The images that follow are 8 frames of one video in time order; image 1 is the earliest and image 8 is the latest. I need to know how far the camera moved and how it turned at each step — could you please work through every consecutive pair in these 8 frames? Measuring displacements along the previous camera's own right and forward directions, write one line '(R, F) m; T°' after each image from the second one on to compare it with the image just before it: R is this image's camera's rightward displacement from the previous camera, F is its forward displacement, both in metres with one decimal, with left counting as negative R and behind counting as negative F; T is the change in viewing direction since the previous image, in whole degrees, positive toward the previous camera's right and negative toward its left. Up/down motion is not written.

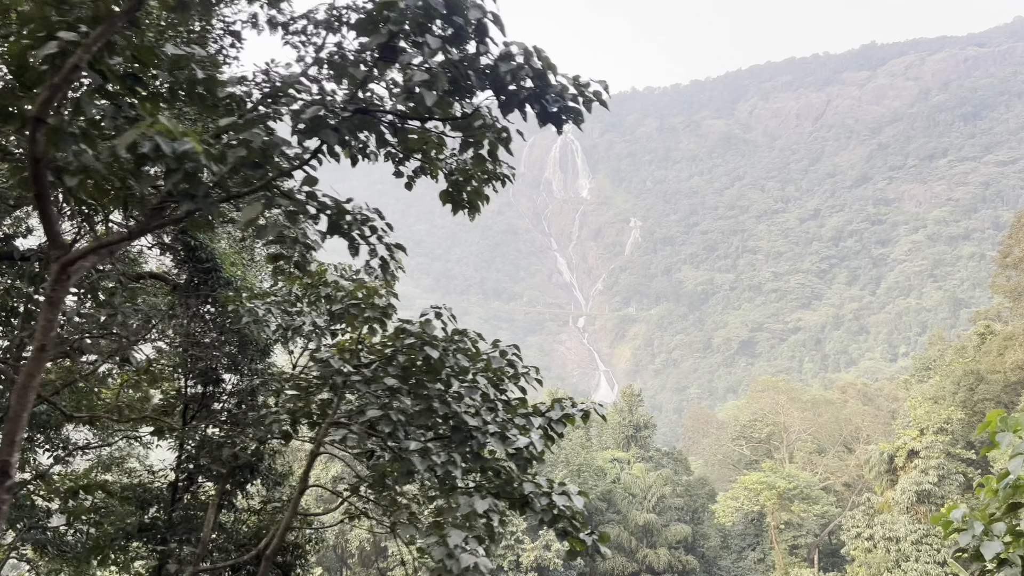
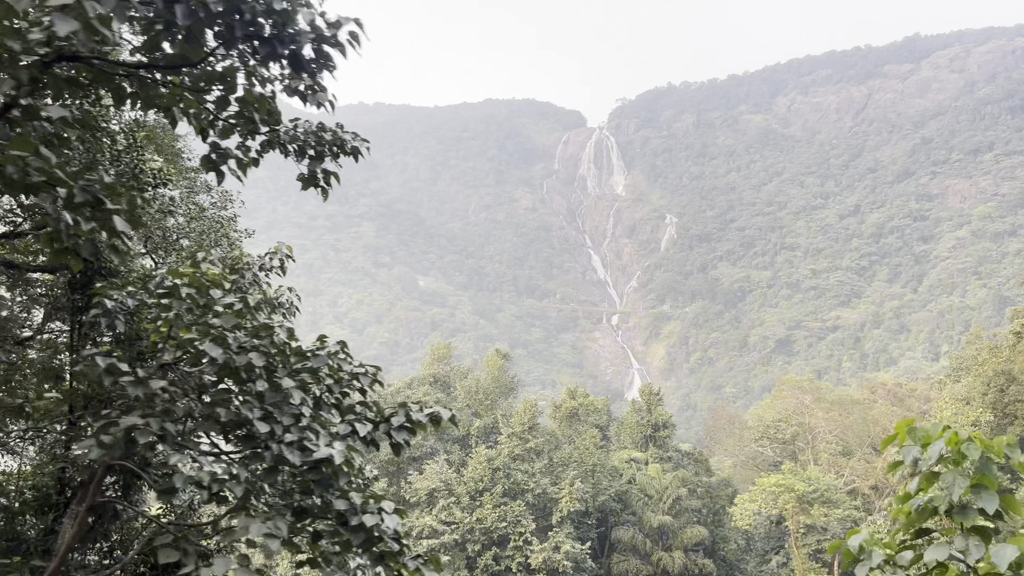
(+1.0, +0.6) m; -3°
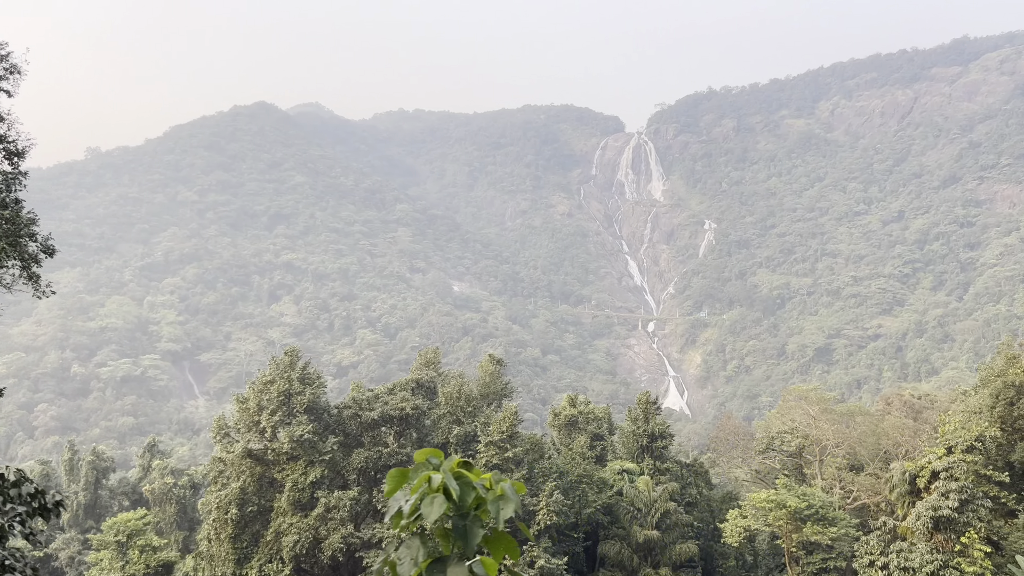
(+2.4, +1.2) m; -3°
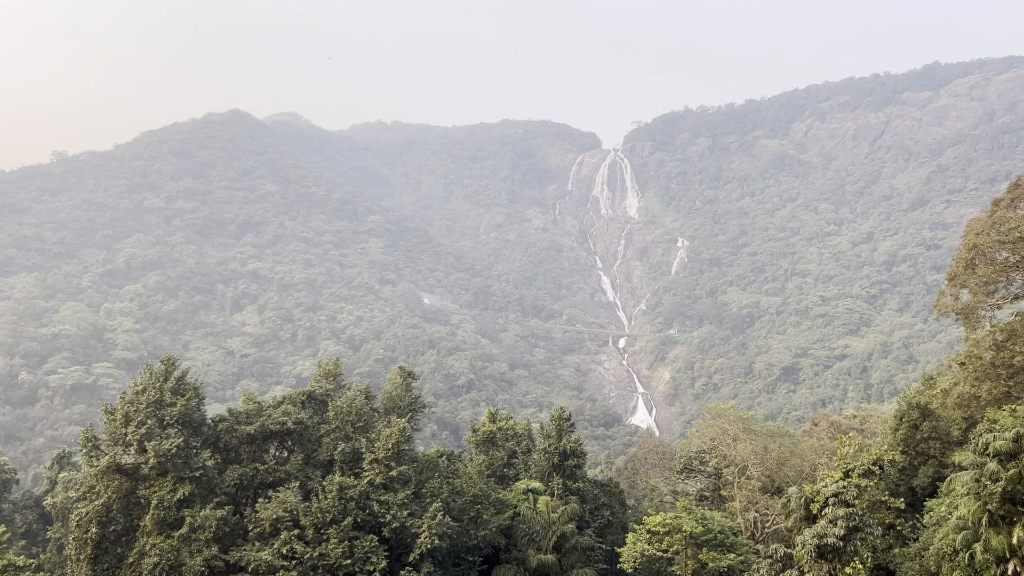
(+3.4, +1.5) m; +1°
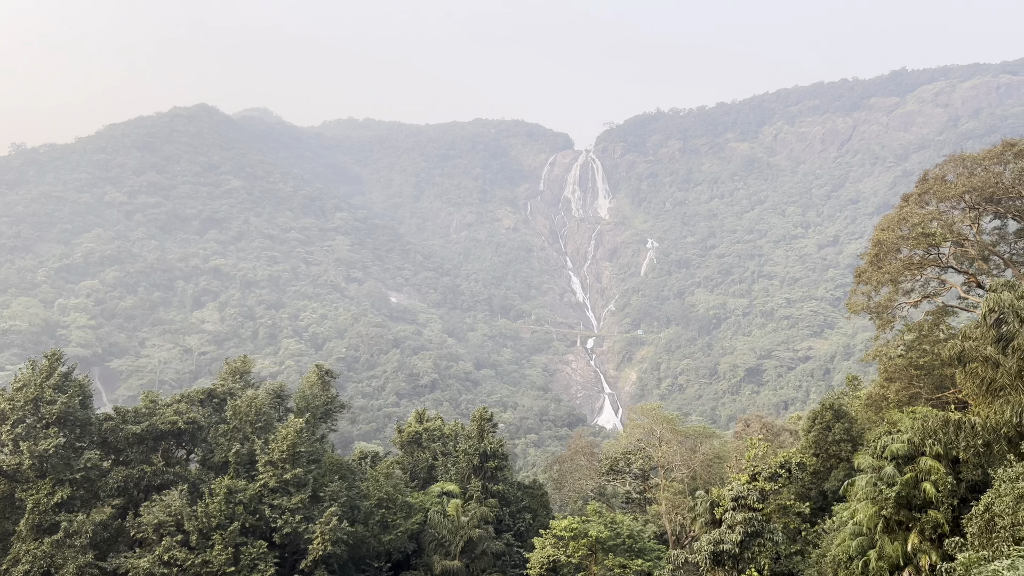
(+2.5, +1.2) m; +2°
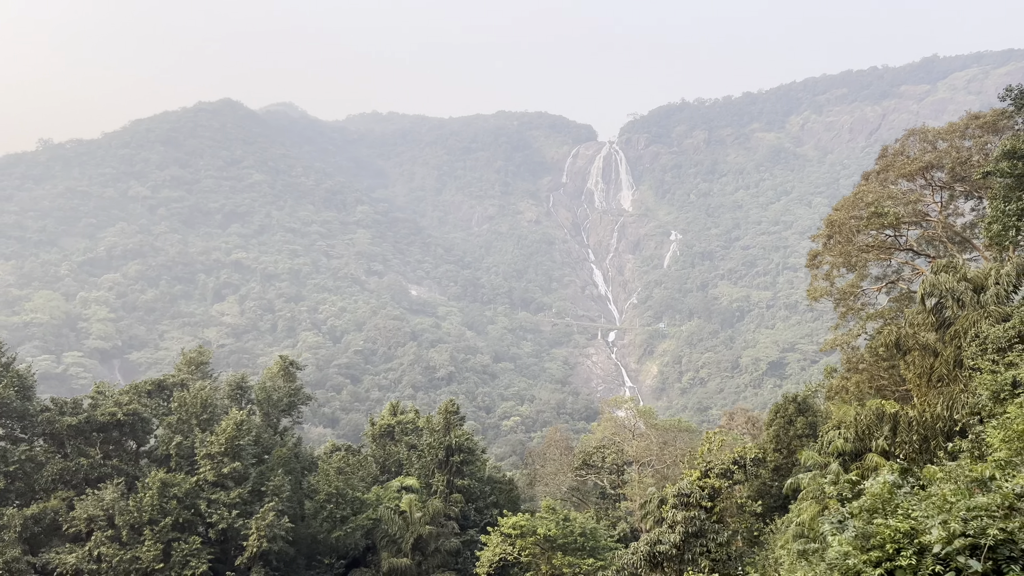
(+2.8, +1.3) m; -2°
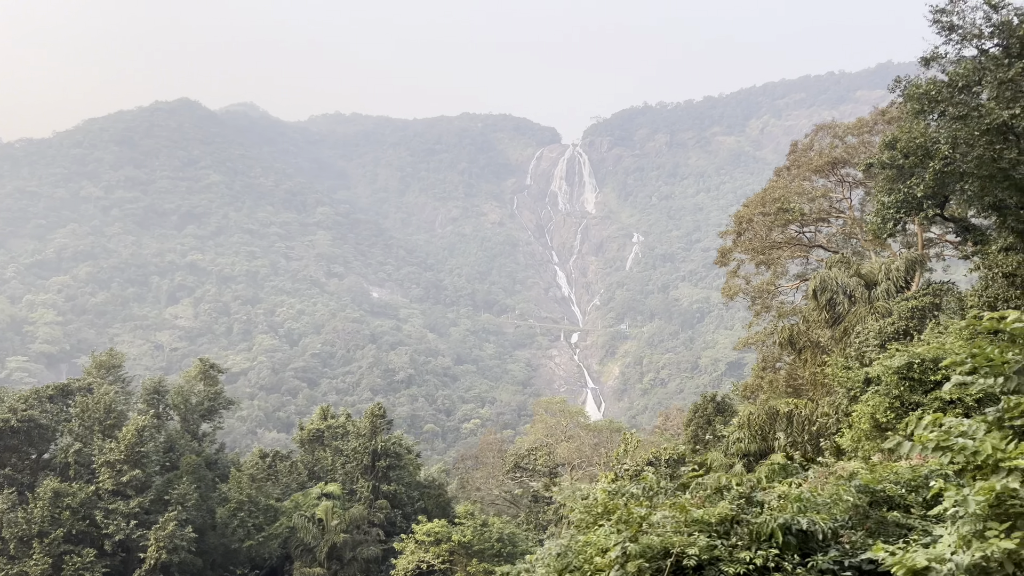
(+1.7, +0.7) m; +2°
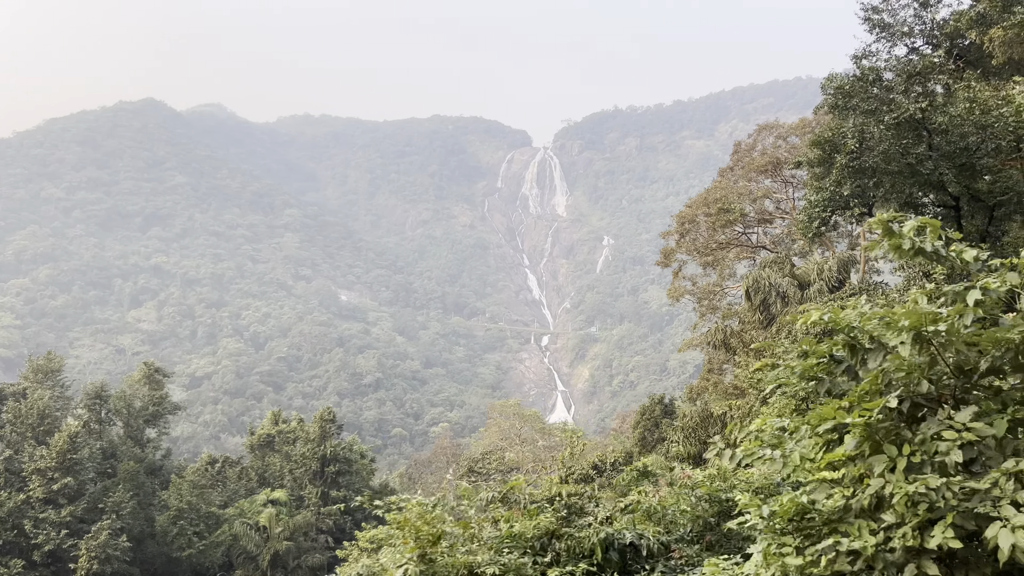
(+0.8, +0.4) m; +2°
